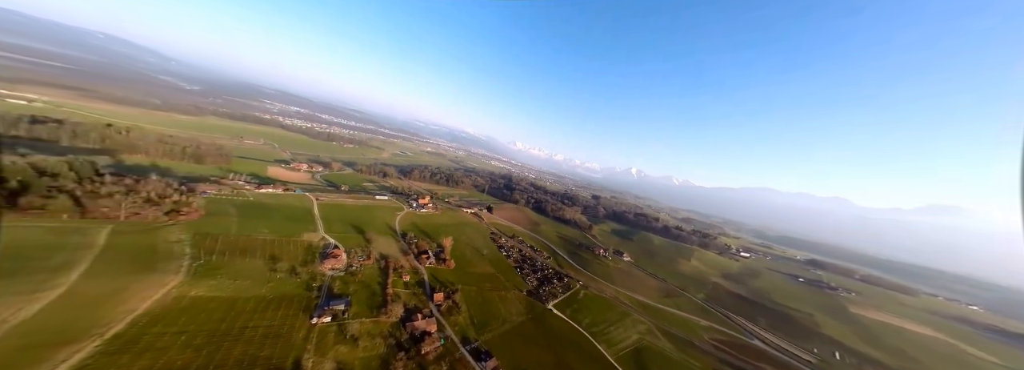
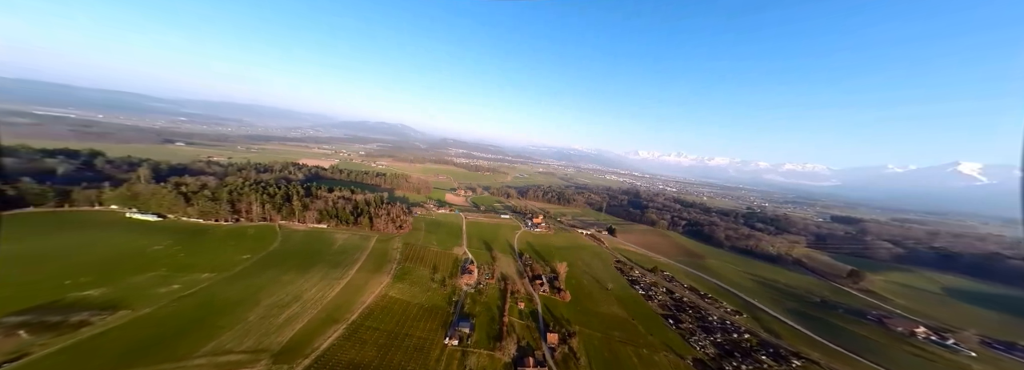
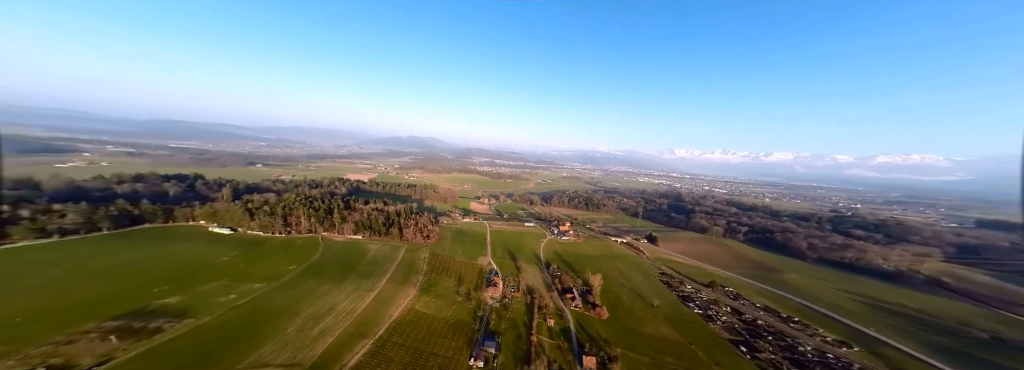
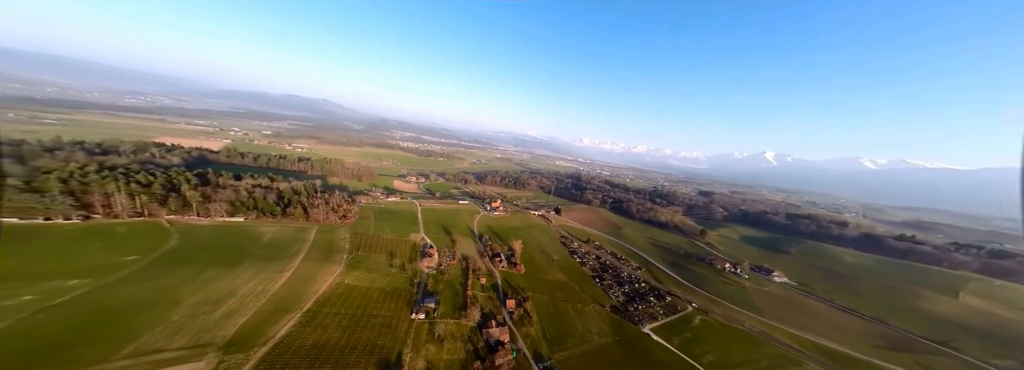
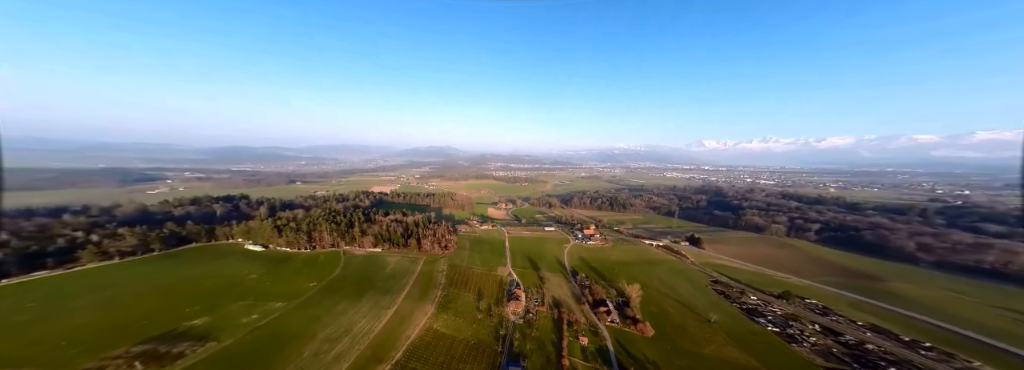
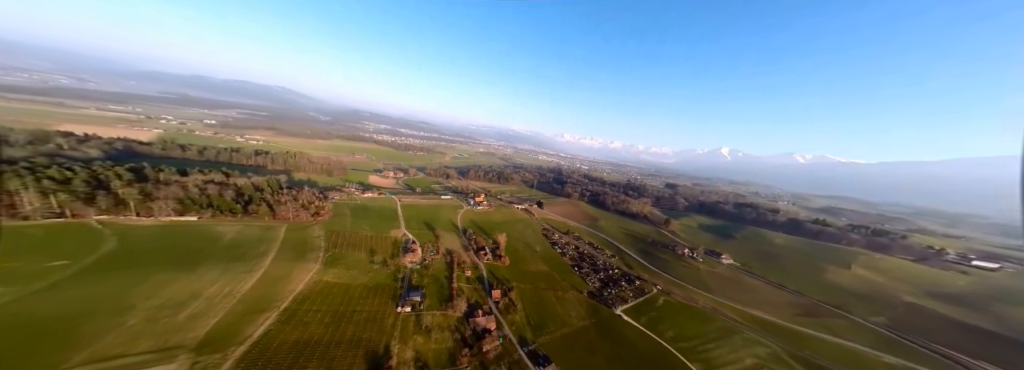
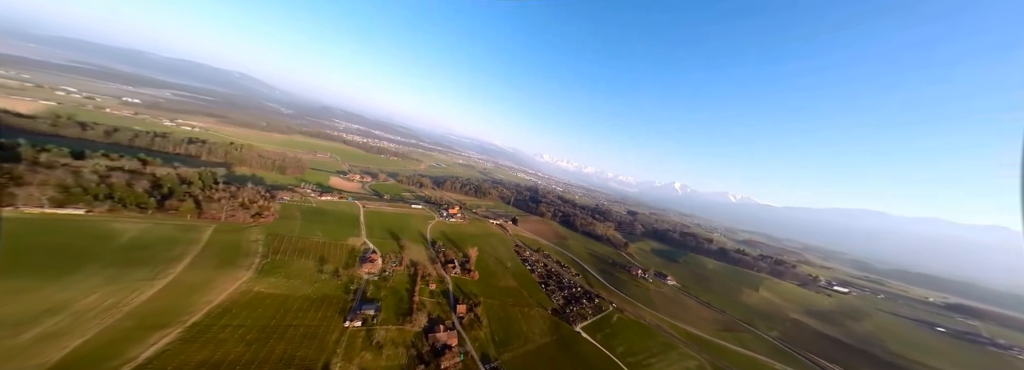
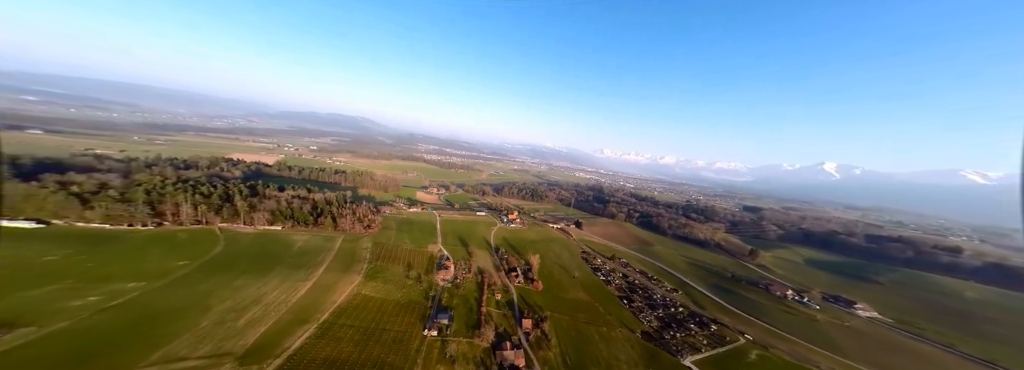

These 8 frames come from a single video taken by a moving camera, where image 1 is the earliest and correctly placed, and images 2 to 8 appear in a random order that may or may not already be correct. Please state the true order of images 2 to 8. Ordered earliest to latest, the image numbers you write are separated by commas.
7, 6, 4, 8, 2, 3, 5
